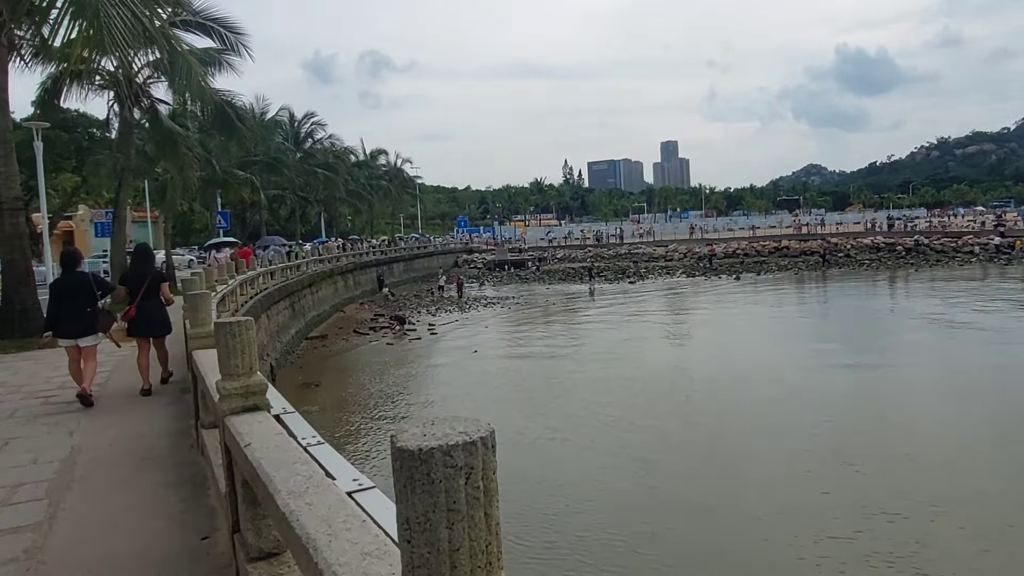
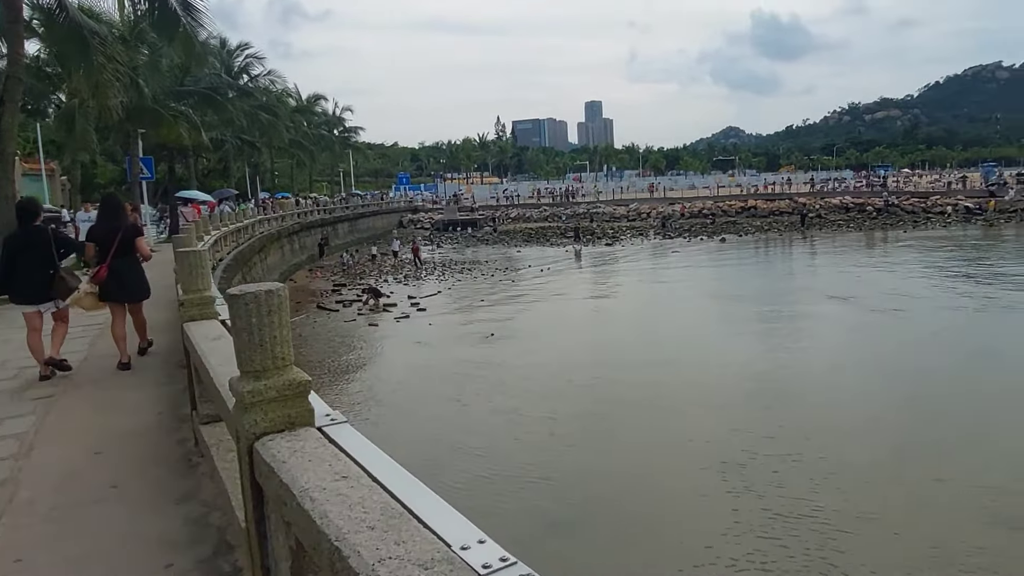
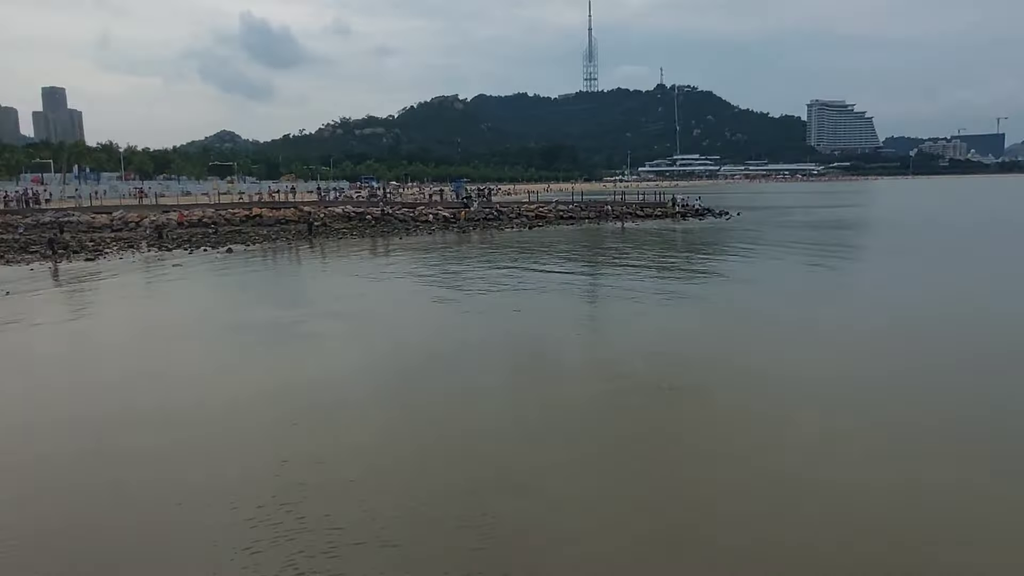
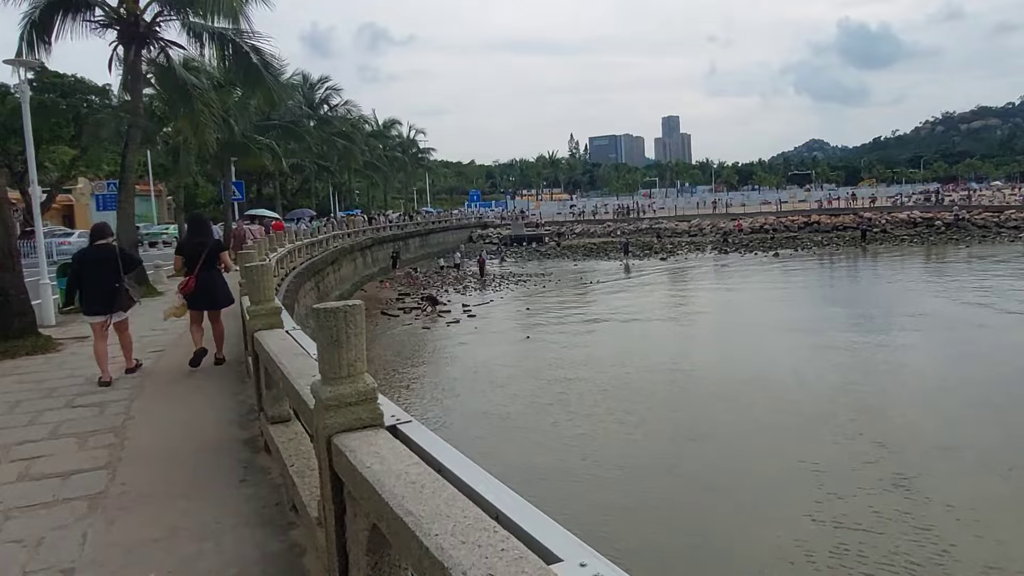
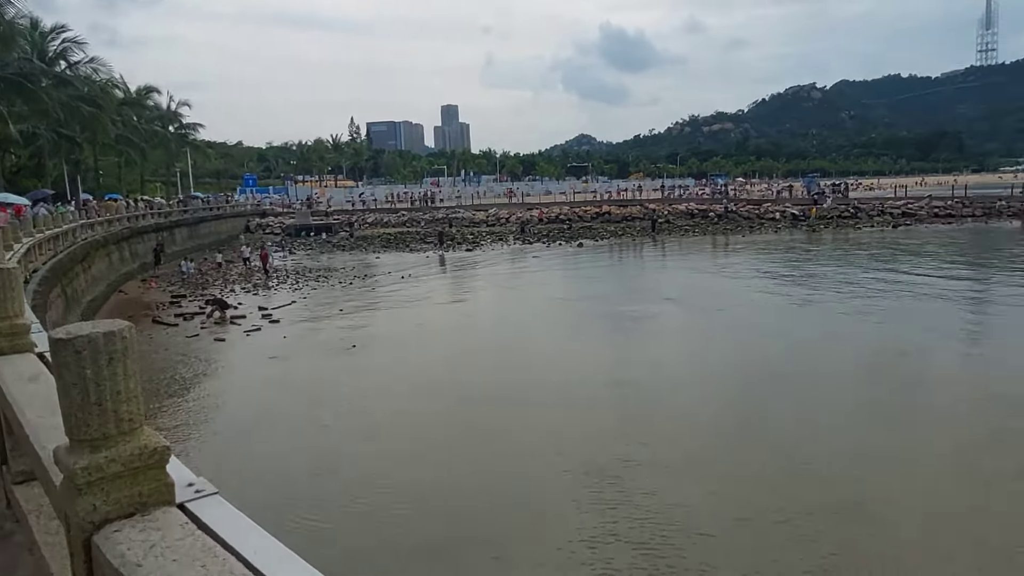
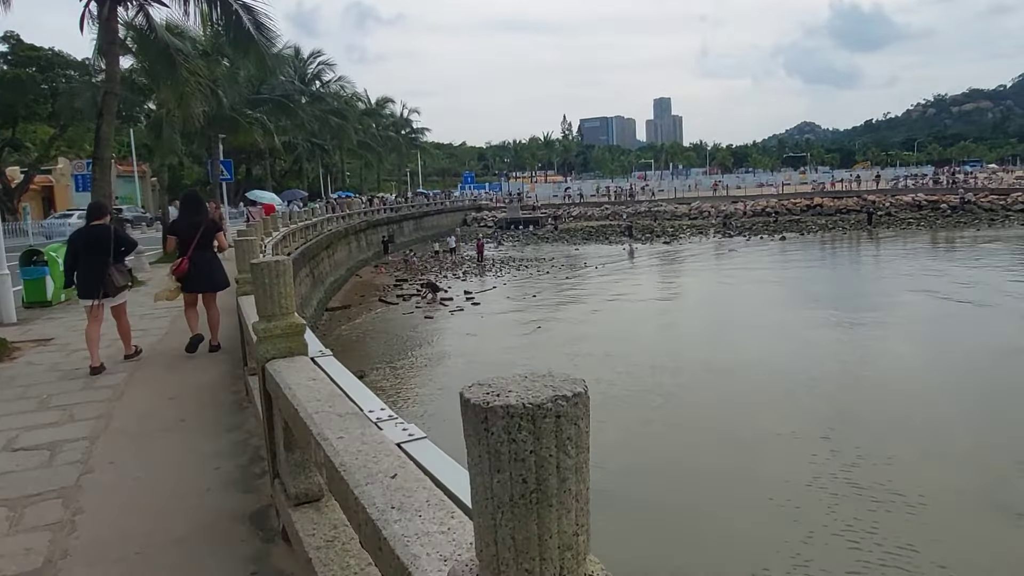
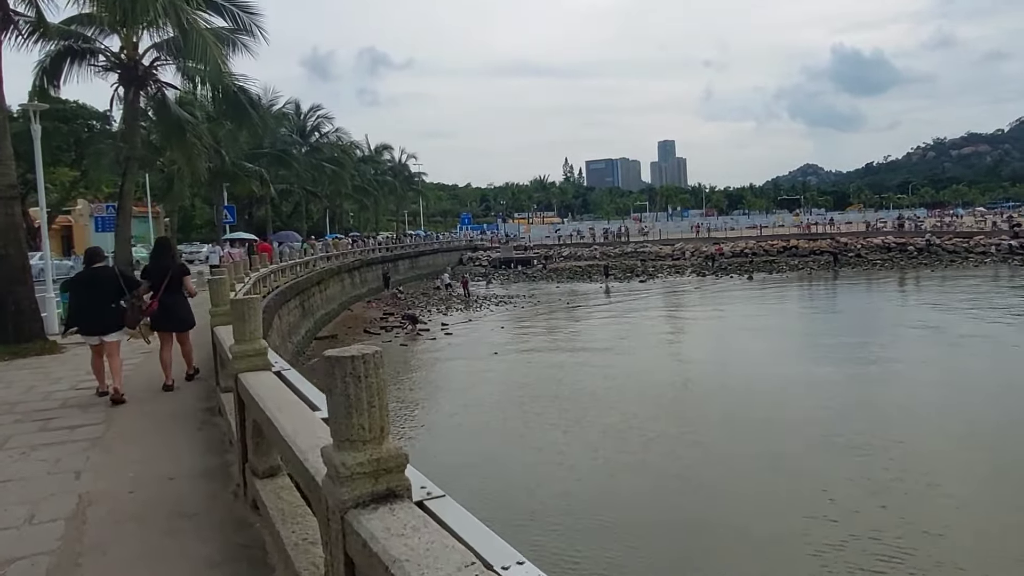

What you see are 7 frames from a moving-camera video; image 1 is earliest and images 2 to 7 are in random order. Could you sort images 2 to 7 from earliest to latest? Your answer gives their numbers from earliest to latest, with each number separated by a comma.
7, 4, 6, 2, 5, 3
